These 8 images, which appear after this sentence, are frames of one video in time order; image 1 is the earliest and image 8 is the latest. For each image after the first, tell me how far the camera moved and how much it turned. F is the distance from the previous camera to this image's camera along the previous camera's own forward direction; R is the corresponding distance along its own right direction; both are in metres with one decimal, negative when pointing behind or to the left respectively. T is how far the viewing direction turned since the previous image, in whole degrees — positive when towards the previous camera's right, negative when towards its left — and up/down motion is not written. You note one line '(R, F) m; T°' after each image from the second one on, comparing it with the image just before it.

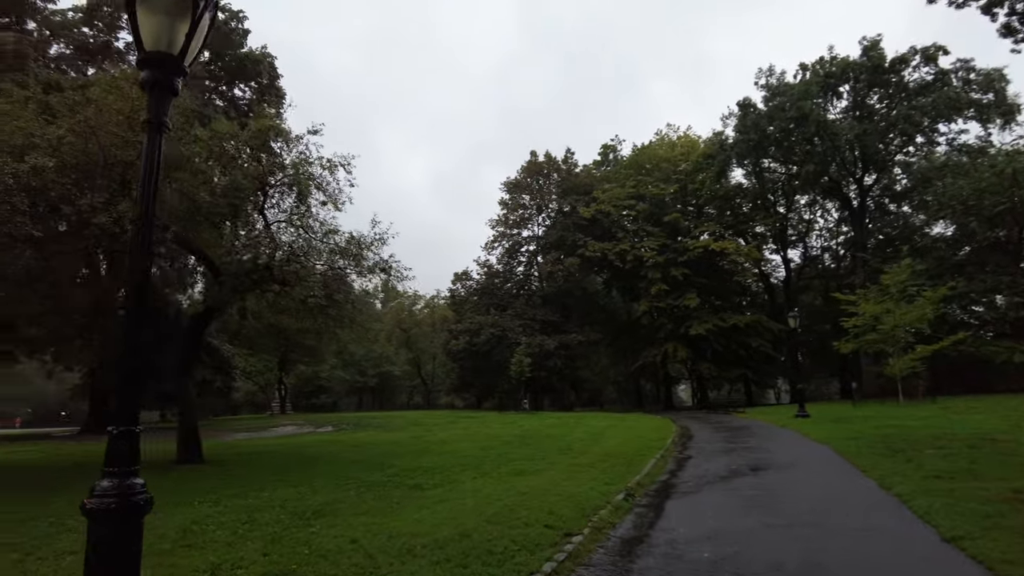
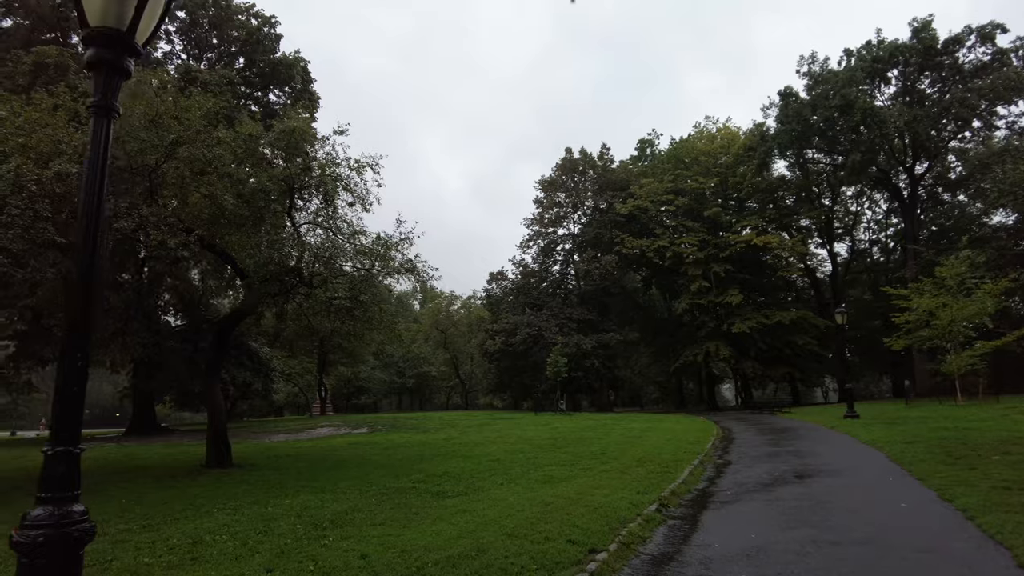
(+0.2, +0.5) m; -3°
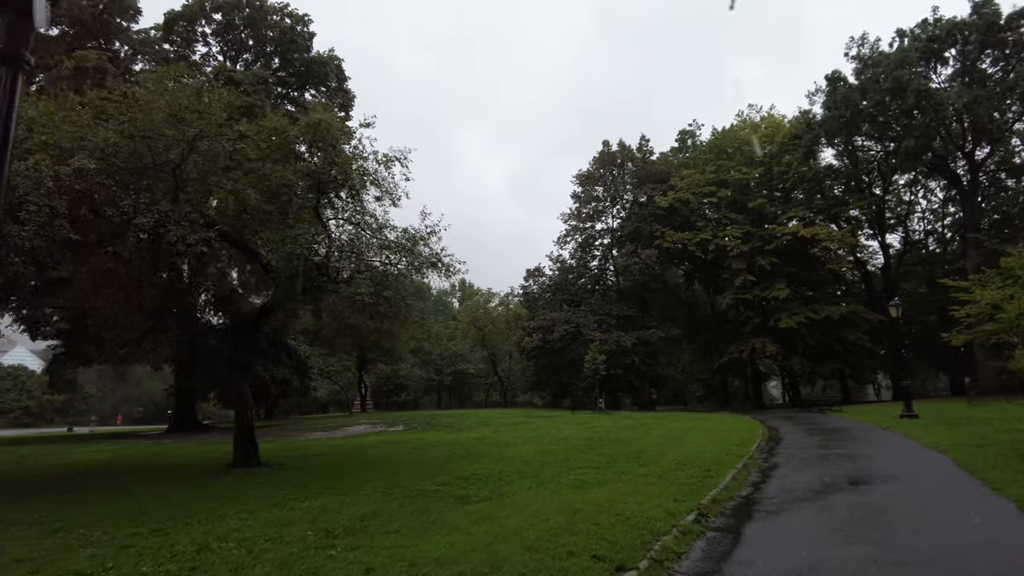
(+0.2, +0.6) m; -4°
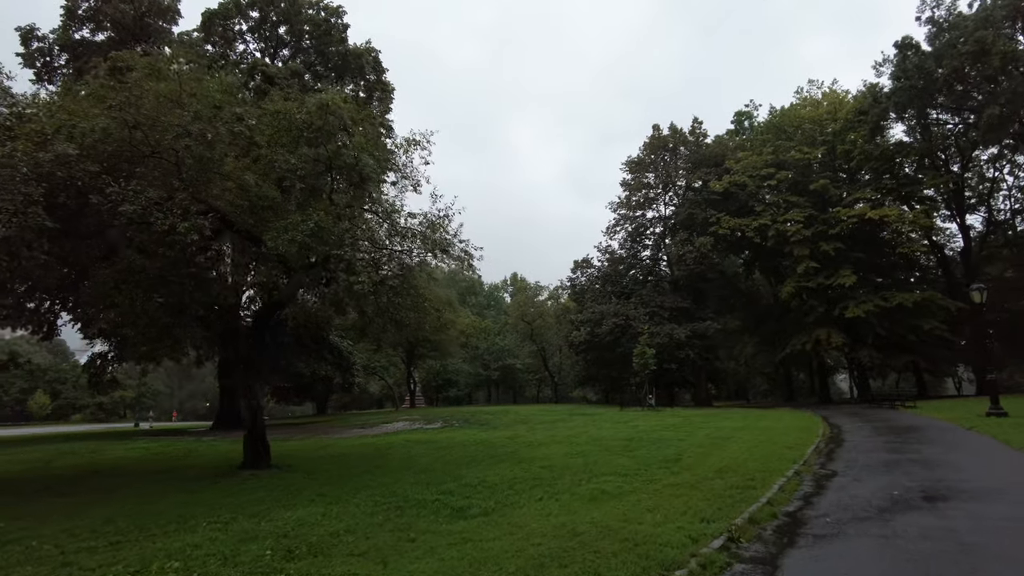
(+0.7, +1.3) m; -5°
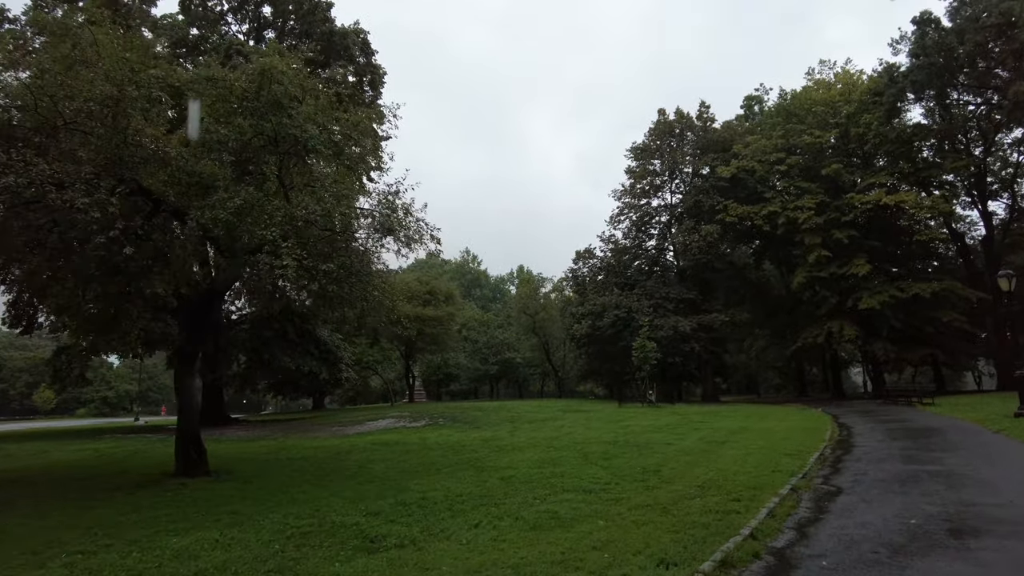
(+0.9, +1.6) m; -1°
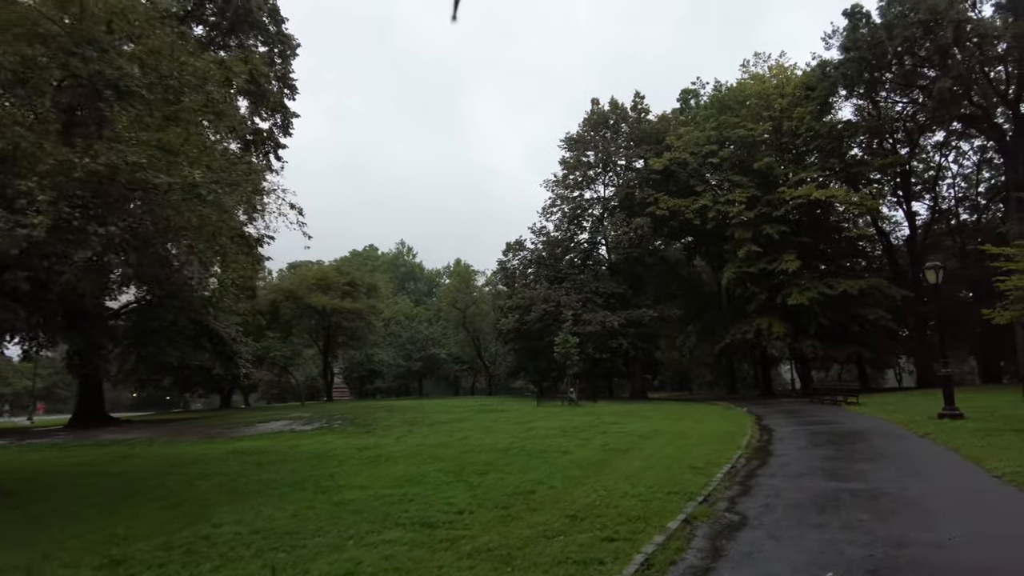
(+1.3, +2.0) m; +5°
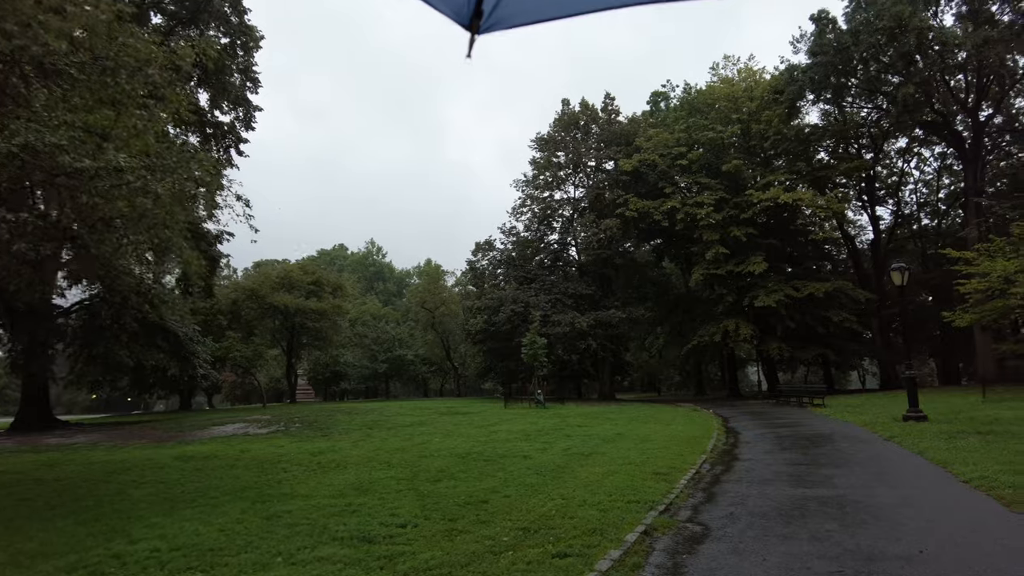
(+0.2, +0.5) m; +2°
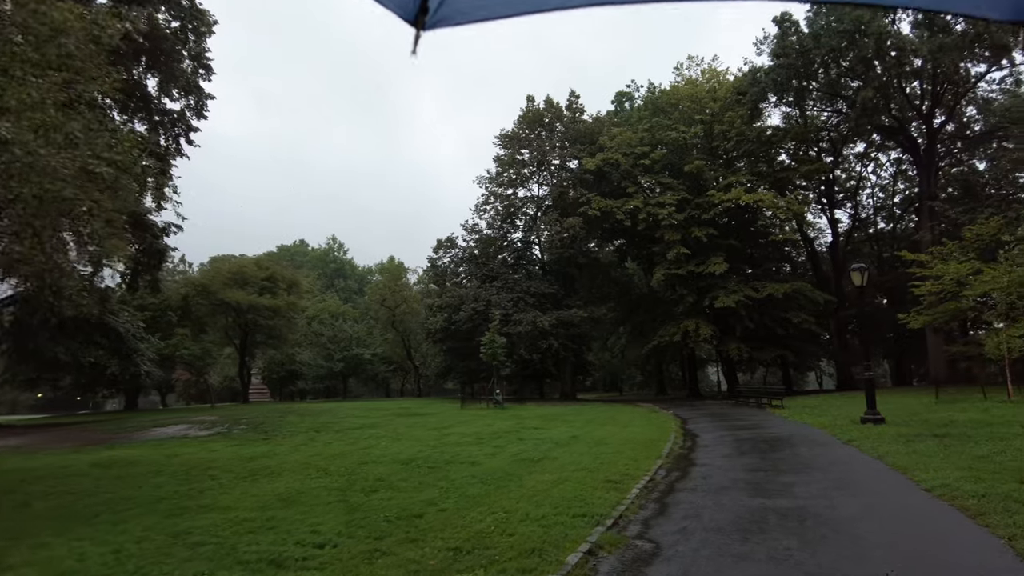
(+0.3, +0.6) m; +3°
